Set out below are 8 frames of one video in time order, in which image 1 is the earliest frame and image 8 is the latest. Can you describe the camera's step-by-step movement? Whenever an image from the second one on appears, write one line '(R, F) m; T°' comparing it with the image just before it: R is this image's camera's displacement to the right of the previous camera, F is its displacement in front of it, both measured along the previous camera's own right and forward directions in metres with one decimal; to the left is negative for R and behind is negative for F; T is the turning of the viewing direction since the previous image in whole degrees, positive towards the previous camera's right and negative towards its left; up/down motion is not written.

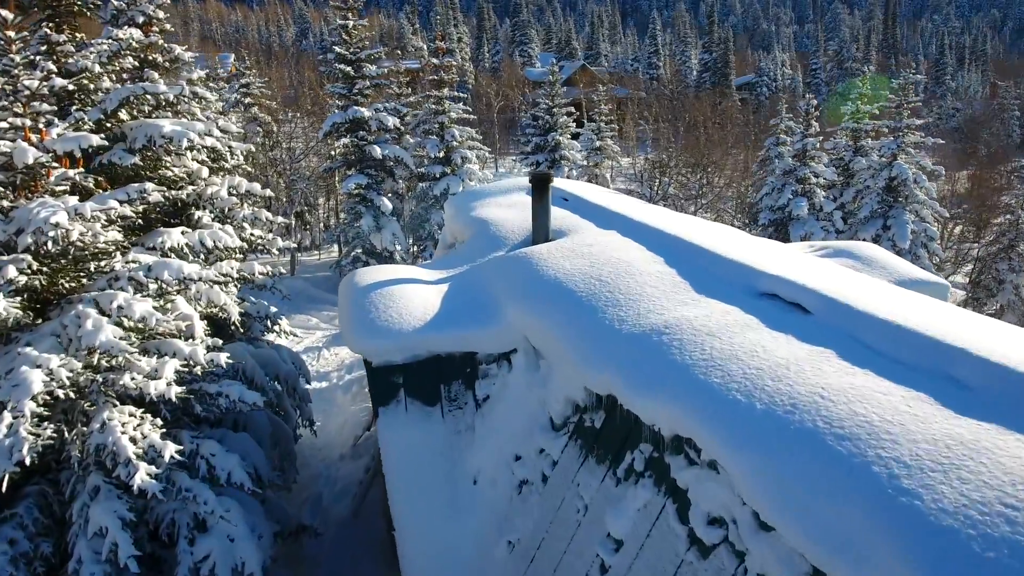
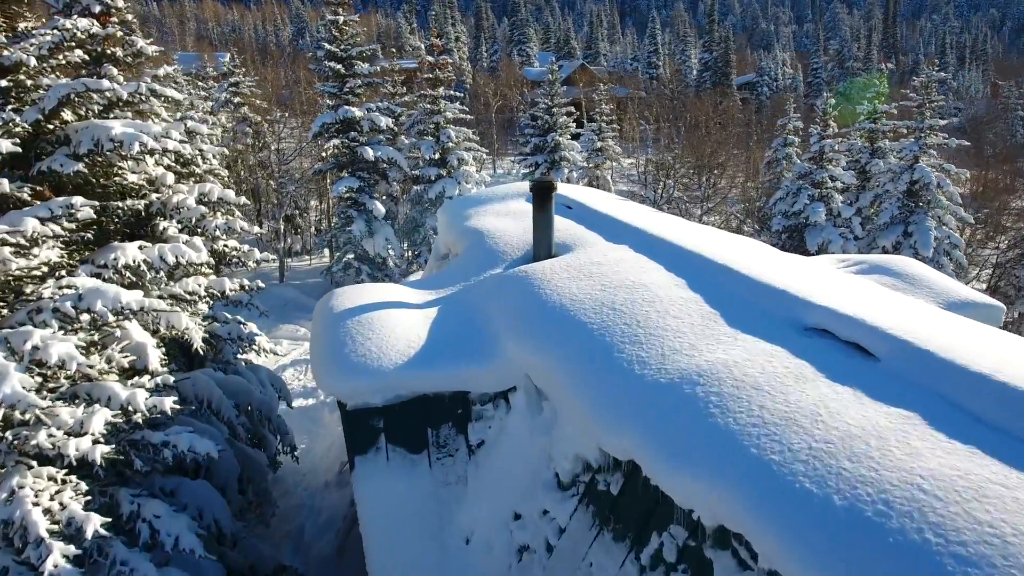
(0.0, +1.0) m; 0°
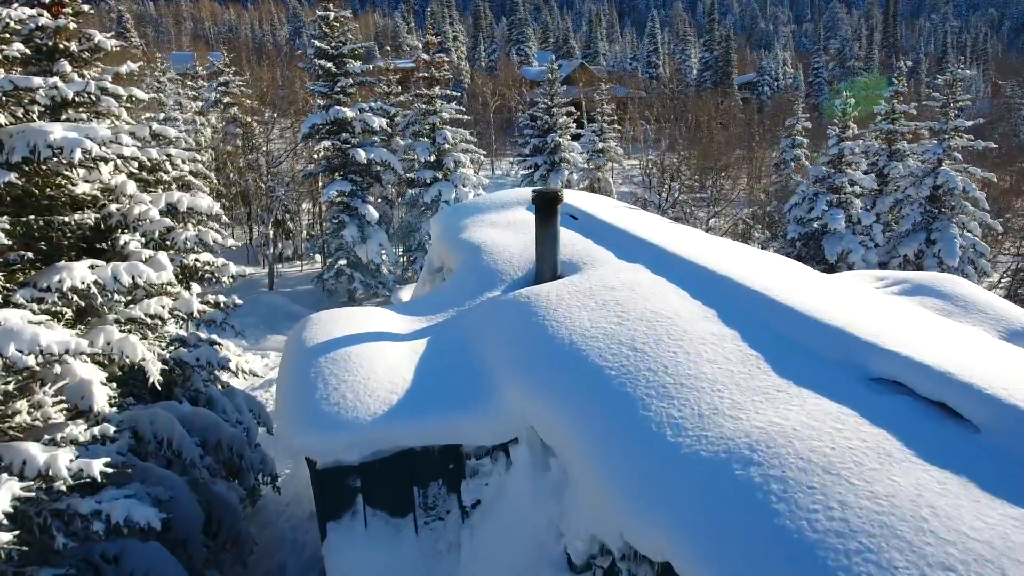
(0.0, +0.9) m; 0°
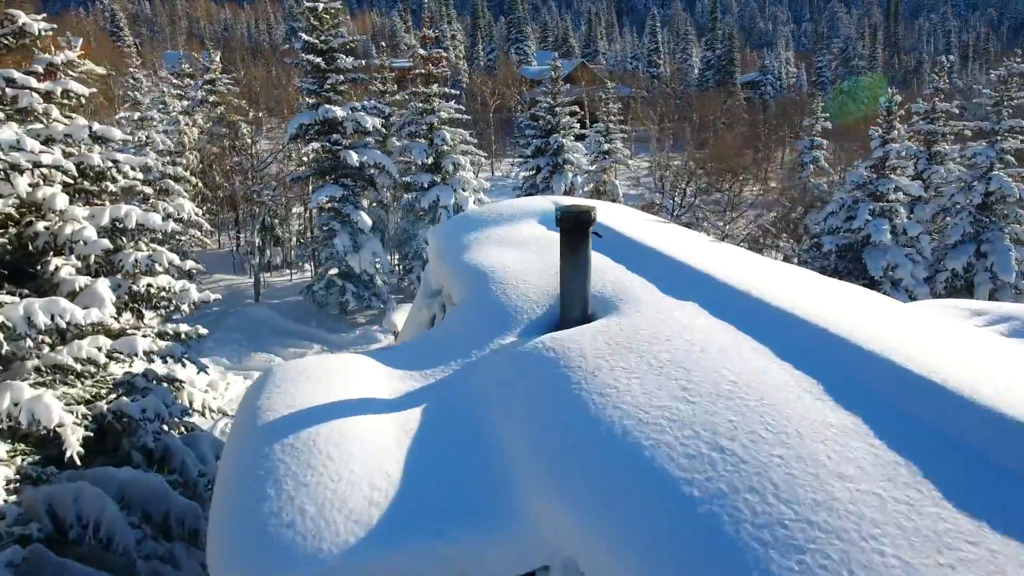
(-0.2, +1.5) m; 0°
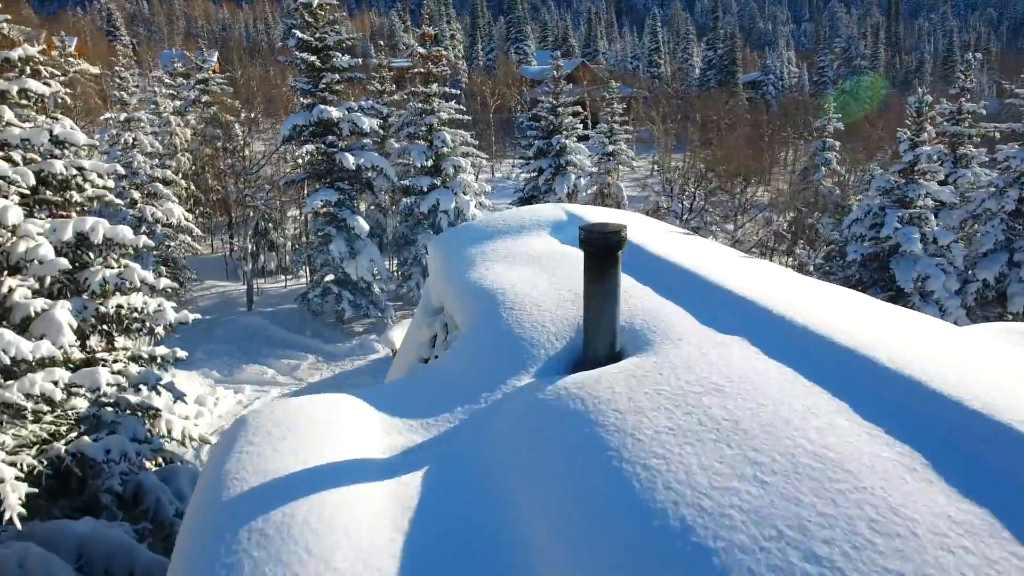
(-0.1, +0.8) m; 0°
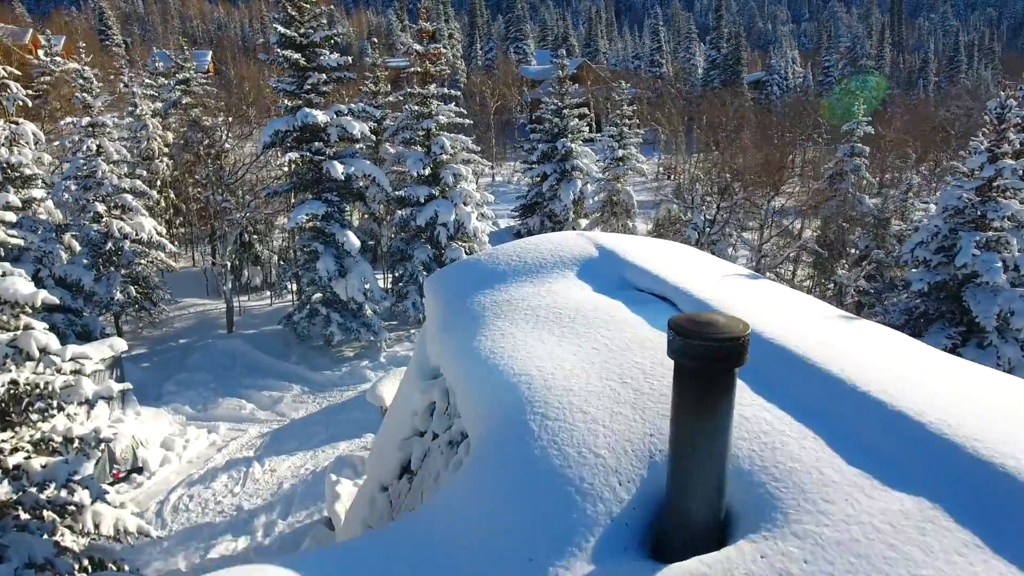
(-0.2, +1.8) m; 0°
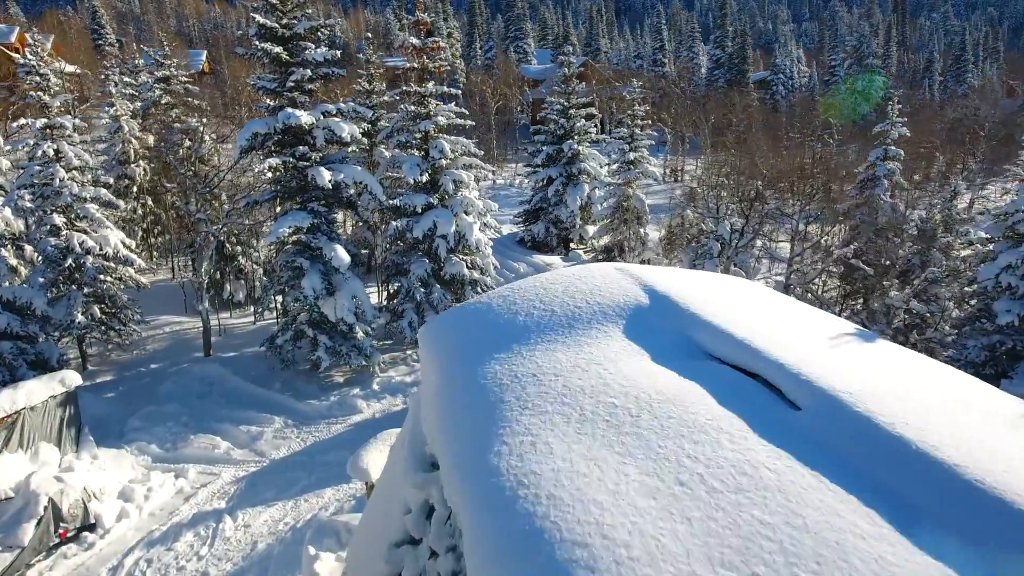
(-0.2, +1.8) m; 0°
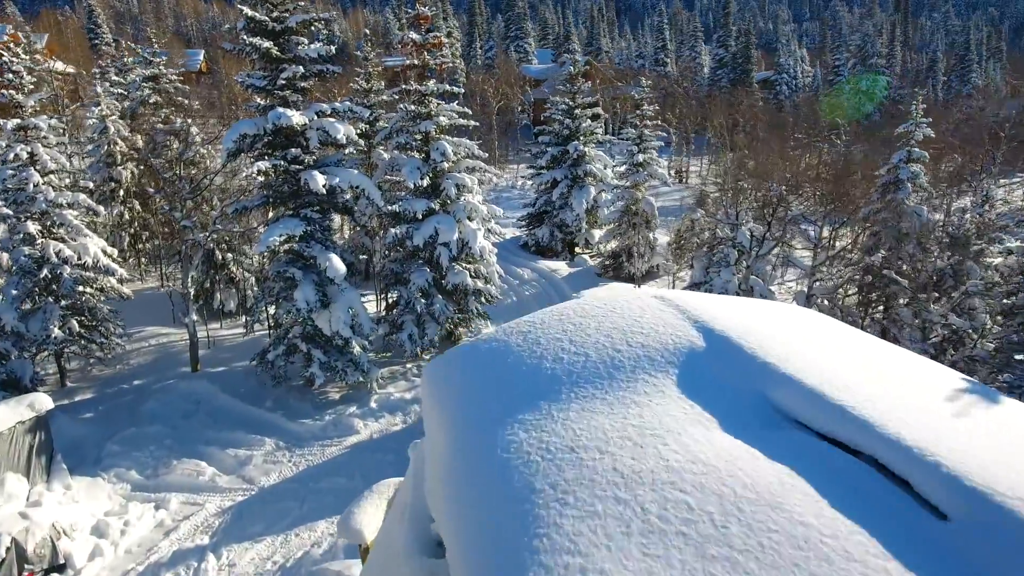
(-0.2, +1.0) m; 0°
